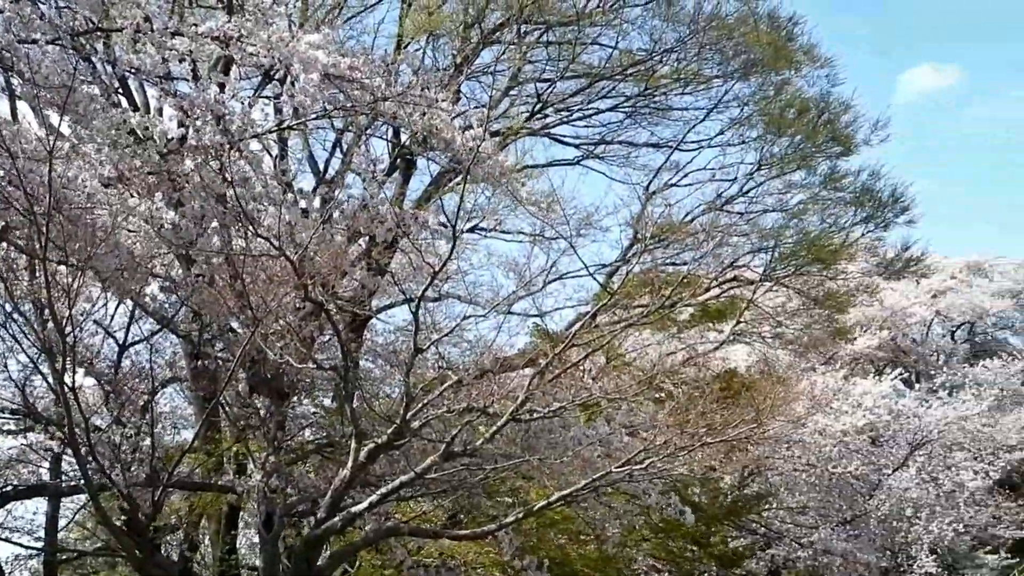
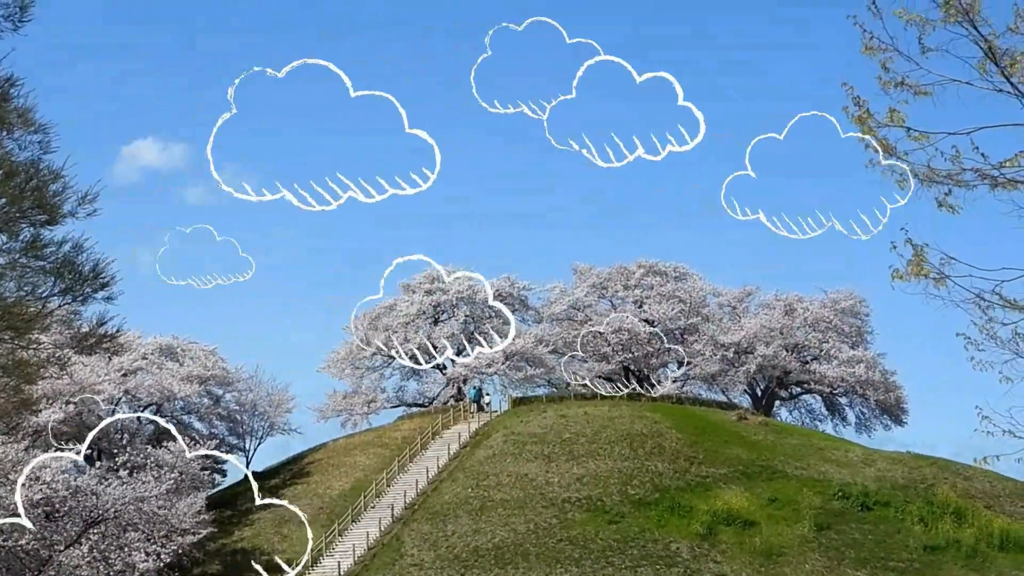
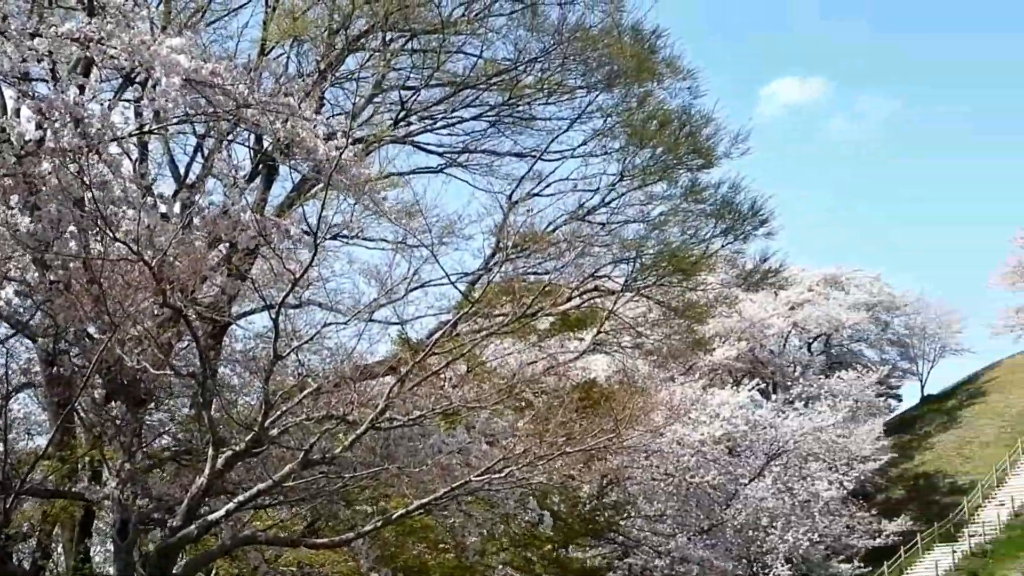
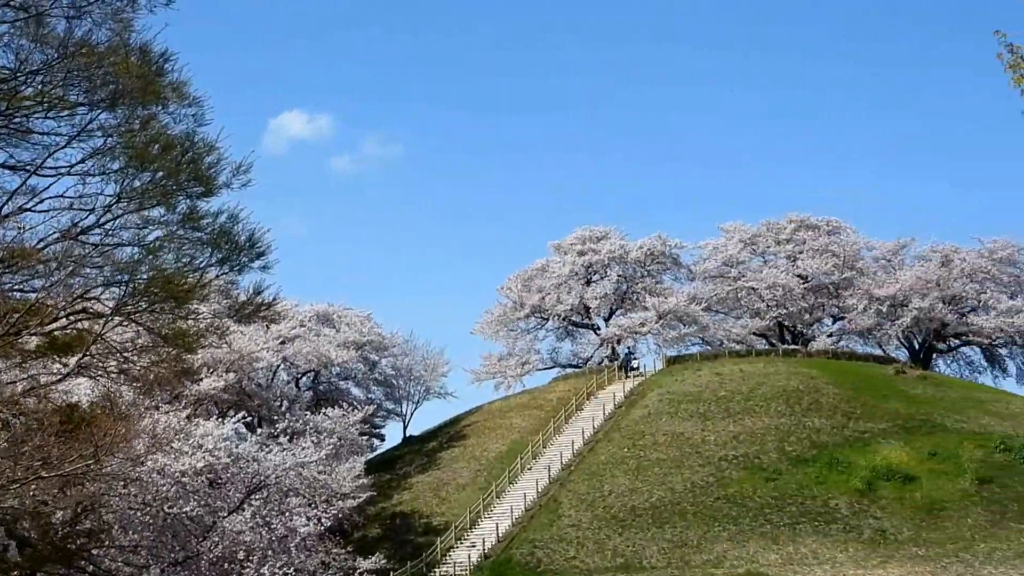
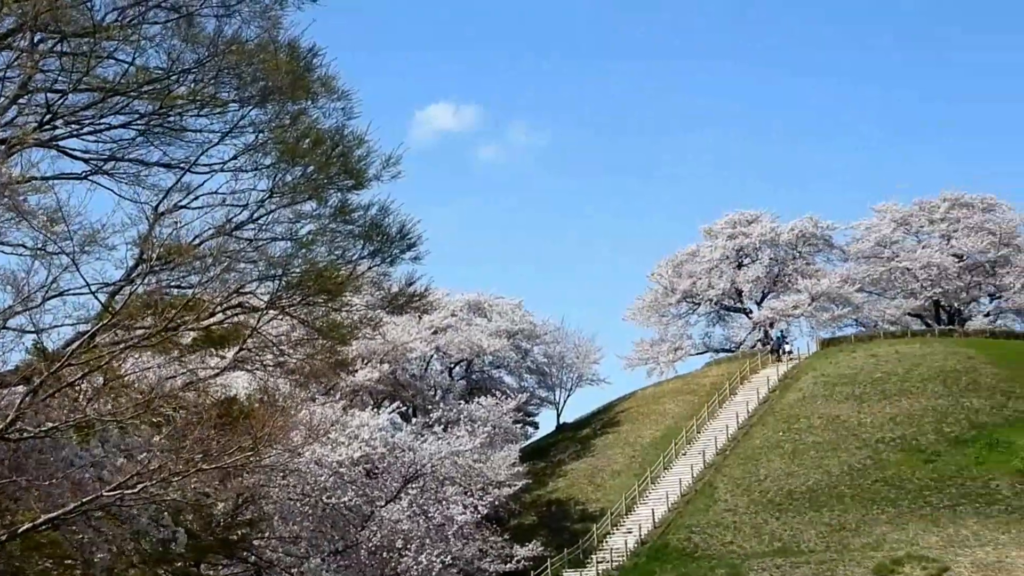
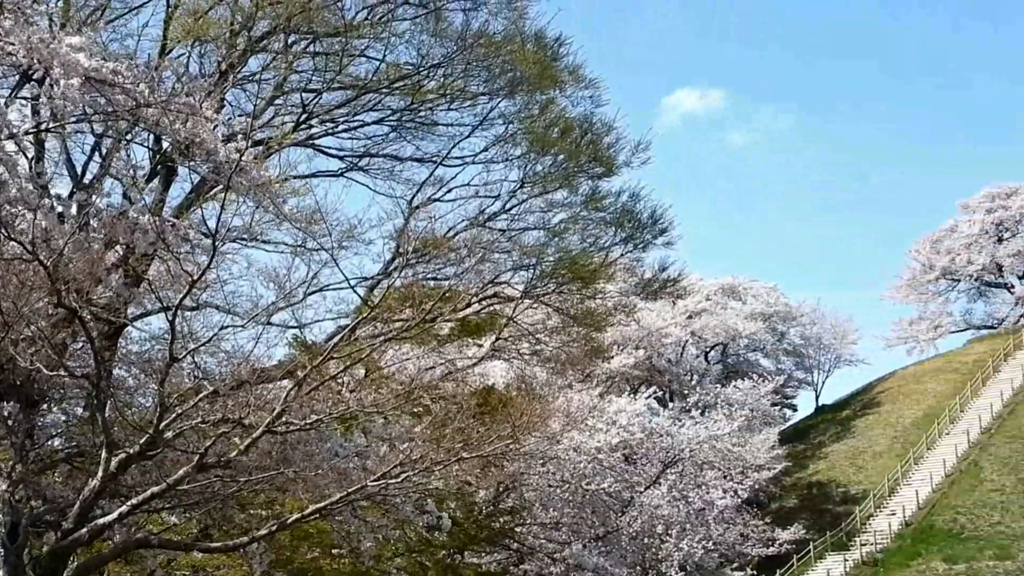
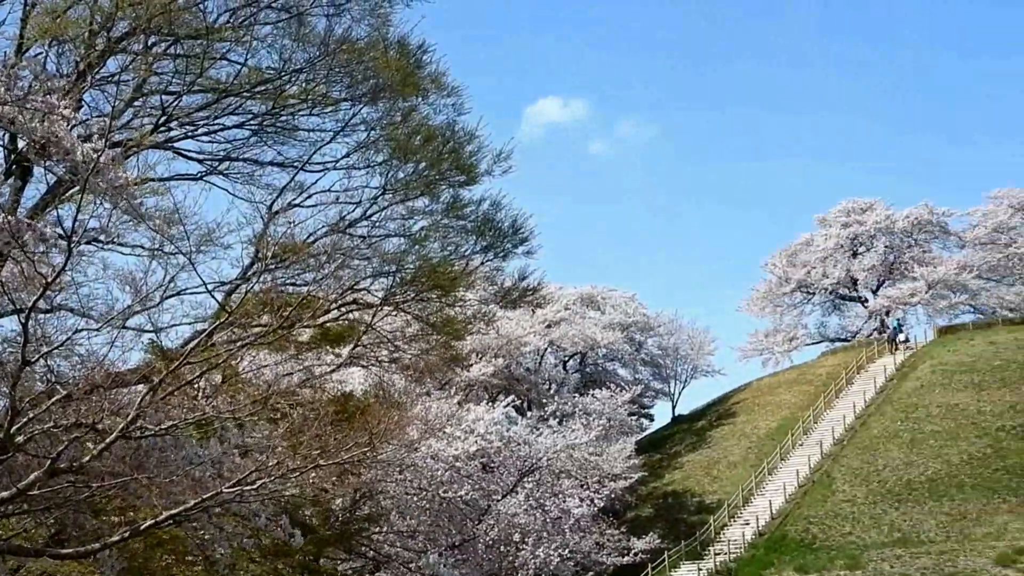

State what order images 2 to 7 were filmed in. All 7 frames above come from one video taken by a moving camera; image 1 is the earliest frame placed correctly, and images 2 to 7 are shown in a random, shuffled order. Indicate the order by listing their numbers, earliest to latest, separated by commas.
3, 6, 7, 5, 4, 2
